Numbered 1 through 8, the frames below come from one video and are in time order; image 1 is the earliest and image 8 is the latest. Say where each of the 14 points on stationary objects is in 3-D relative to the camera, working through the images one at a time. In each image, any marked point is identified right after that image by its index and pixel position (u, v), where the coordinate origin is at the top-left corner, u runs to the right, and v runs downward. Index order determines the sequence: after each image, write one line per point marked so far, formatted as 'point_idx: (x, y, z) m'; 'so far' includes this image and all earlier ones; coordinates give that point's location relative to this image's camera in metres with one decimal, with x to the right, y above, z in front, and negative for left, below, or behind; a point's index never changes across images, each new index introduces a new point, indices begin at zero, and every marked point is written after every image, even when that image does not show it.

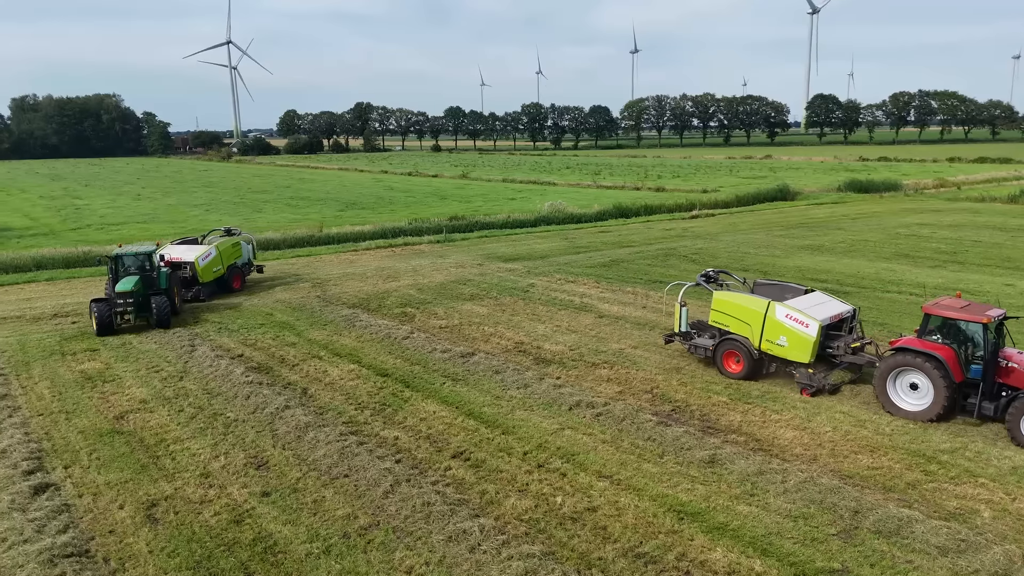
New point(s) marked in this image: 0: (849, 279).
0: (+9.0, +0.3, +19.5) m
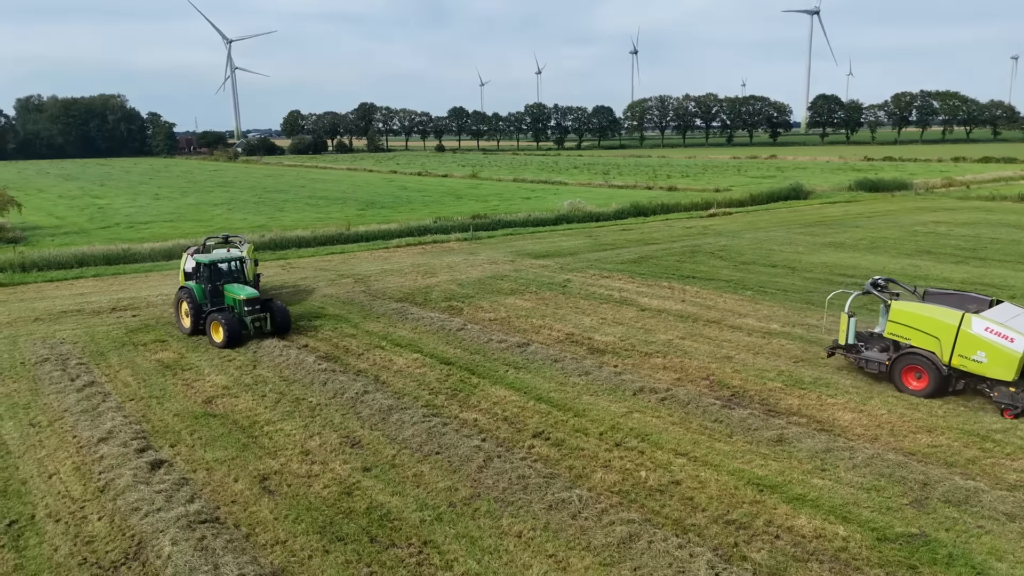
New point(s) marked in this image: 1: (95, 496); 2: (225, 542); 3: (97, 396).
0: (+10.0, +0.4, +20.0) m
1: (-4.4, -2.2, +7.8) m
2: (-2.6, -2.4, +6.8) m
3: (-6.2, -1.6, +10.8) m
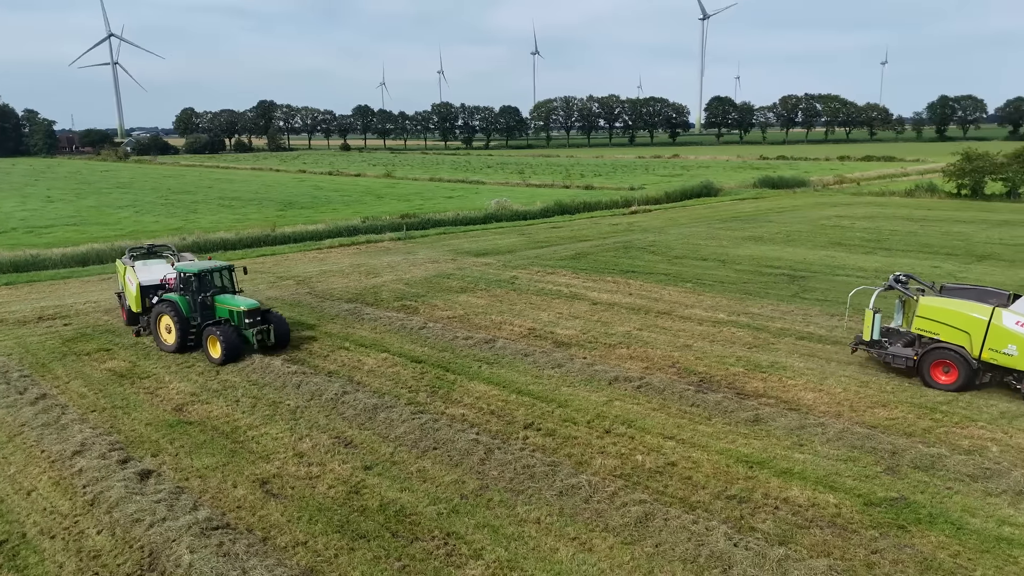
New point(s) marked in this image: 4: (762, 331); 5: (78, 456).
0: (+8.4, +0.7, +21.4) m
1: (-4.3, -2.3, +7.4) m
2: (-2.4, -2.4, +6.6) m
3: (-6.4, -1.7, +10.2) m
4: (+4.8, -0.8, +13.9) m
5: (-5.1, -2.0, +8.6) m
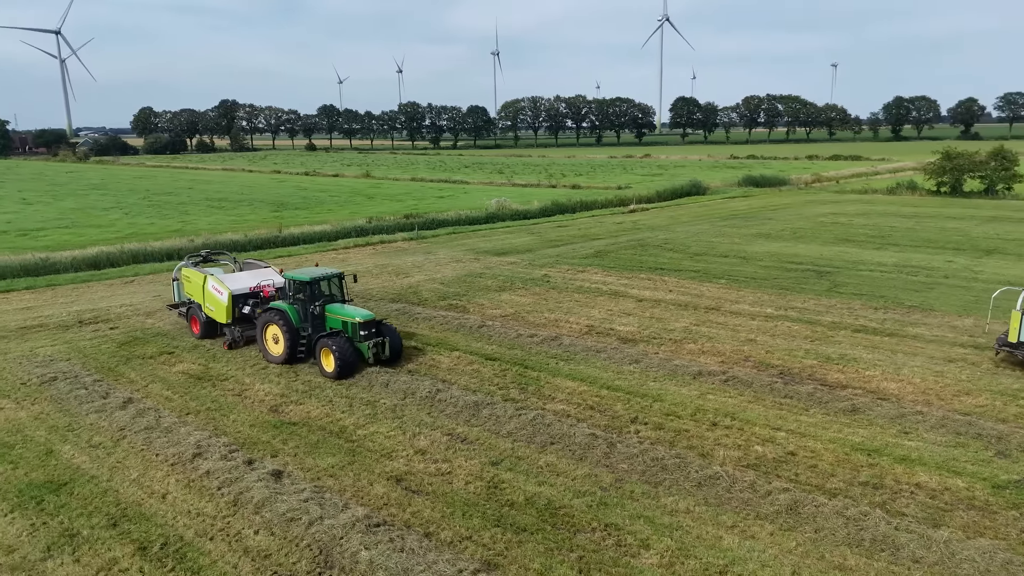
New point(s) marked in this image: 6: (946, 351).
0: (+9.2, +0.8, +21.9) m
1: (-2.8, -2.3, +7.4) m
2: (-0.9, -2.3, +6.7) m
3: (-5.1, -1.7, +10.1) m
4: (+5.9, -0.7, +14.2) m
5: (-3.7, -2.0, +8.5) m
6: (+7.5, -1.1, +12.5) m
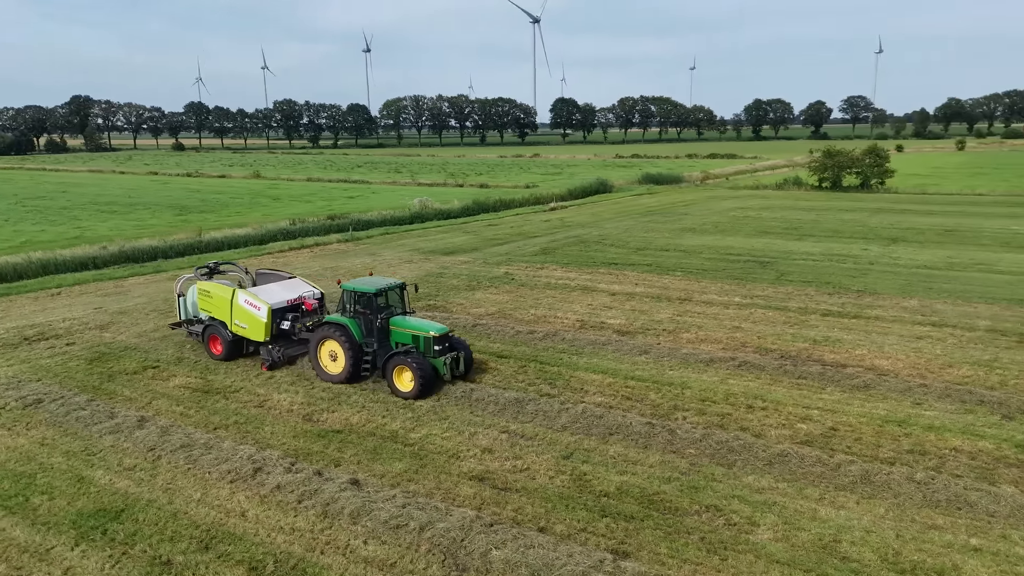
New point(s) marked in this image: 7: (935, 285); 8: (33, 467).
0: (+7.7, +1.1, +23.3) m
1: (-1.8, -2.3, +7.1) m
2: (+0.2, -2.3, +6.7) m
3: (-4.4, -1.8, +9.4) m
4: (+5.7, -0.5, +15.2) m
5: (-2.8, -2.1, +8.1) m
6: (+7.5, -0.8, +13.7) m
7: (+10.4, +0.1, +17.9) m
8: (-5.5, -2.1, +8.4) m
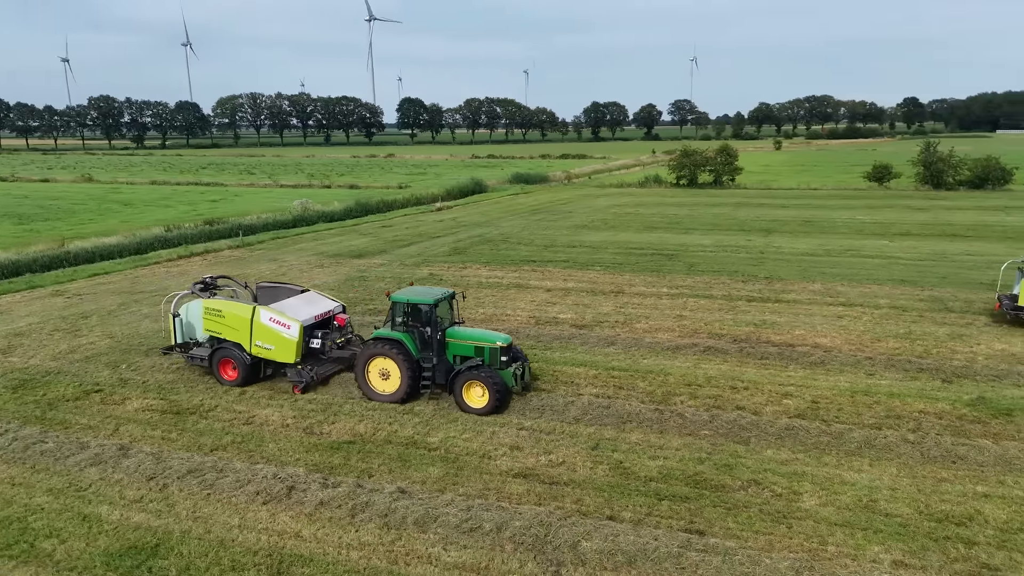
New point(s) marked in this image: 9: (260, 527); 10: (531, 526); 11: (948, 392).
0: (+4.8, +1.4, +24.6) m
1: (-1.1, -2.3, +6.8) m
2: (+1.0, -2.3, +6.8) m
3: (-4.2, -2.0, +8.5) m
4: (+4.5, -0.3, +16.3) m
5: (-2.3, -2.1, +7.6) m
6: (+6.6, -0.5, +15.2) m
7: (+8.5, +0.5, +19.9) m
8: (-5.0, -2.2, +7.4) m
9: (-2.4, -2.3, +7.0) m
10: (+0.2, -2.2, +6.9) m
11: (+6.2, -1.5, +10.4) m
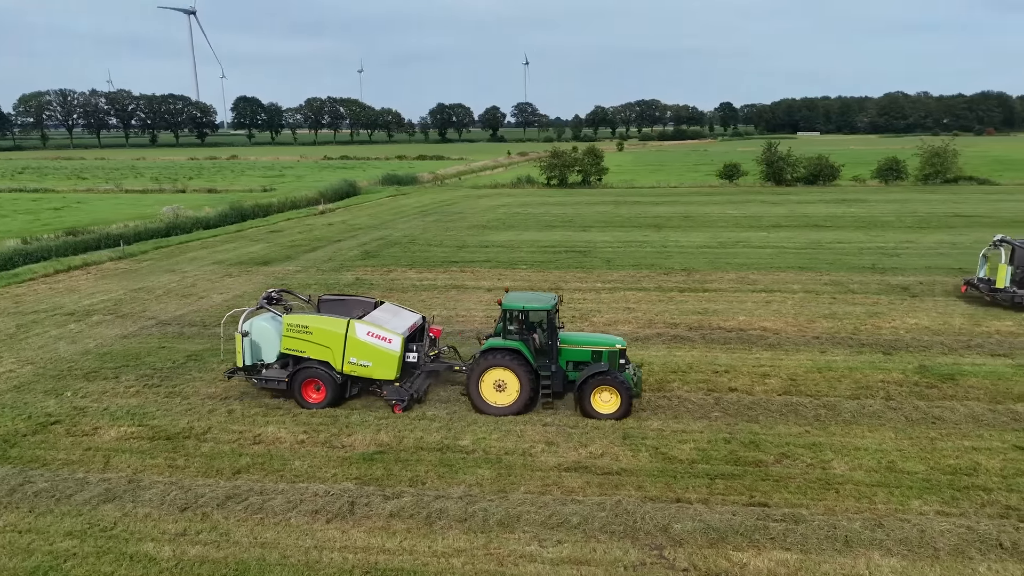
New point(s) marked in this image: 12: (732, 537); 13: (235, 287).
0: (+1.7, +1.5, +25.4) m
1: (-0.2, -2.3, +6.8) m
2: (+1.8, -2.2, +7.2) m
3: (-3.6, -2.1, +7.8) m
4: (+3.3, -0.1, +17.2) m
5: (-1.6, -2.2, +7.3) m
6: (+5.5, -0.2, +16.6) m
7: (+6.4, +0.8, +21.5) m
8: (-4.2, -2.4, +6.5) m
9: (-1.6, -2.4, +6.7) m
10: (+1.0, -2.2, +7.0) m
11: (+6.1, -1.2, +11.7) m
12: (+2.0, -2.3, +6.7) m
13: (-7.1, +0.1, +19.0) m
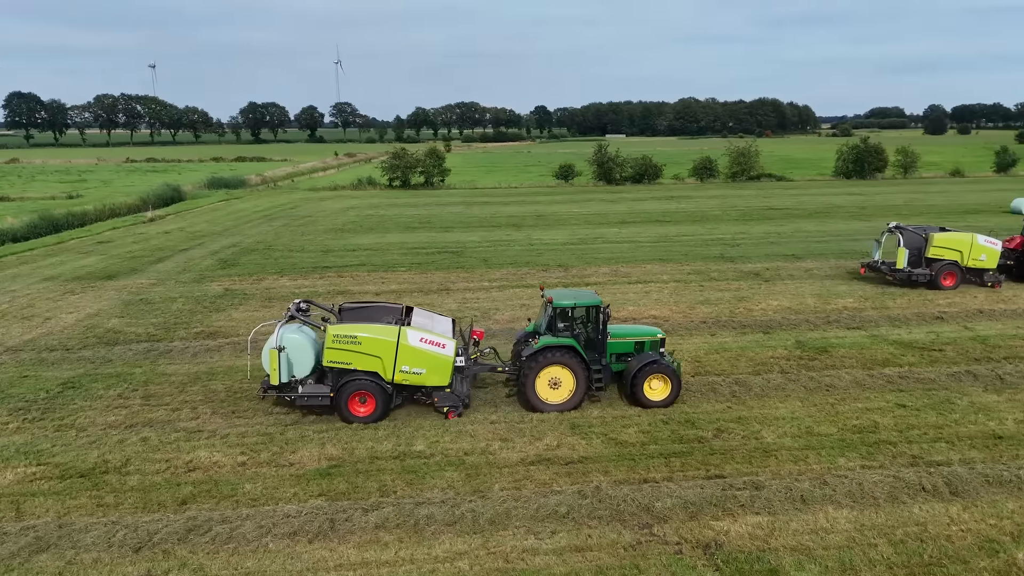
0: (-2.9, +1.5, +25.3) m
1: (-0.2, -2.3, +6.8) m
2: (+1.6, -2.1, +7.7) m
3: (-3.8, -2.3, +7.0) m
4: (+0.6, 0.0, +17.7) m
5: (-1.7, -2.3, +7.0) m
6: (+3.0, 0.0, +17.6) m
7: (+2.6, +1.0, +22.7) m
8: (-4.1, -2.6, +5.6) m
9: (-1.6, -2.4, +6.4) m
10: (+0.8, -2.1, +7.3) m
11: (+4.7, -1.0, +13.0) m
12: (+1.9, -2.2, +7.2) m
13: (-9.9, -0.3, +17.0) m
